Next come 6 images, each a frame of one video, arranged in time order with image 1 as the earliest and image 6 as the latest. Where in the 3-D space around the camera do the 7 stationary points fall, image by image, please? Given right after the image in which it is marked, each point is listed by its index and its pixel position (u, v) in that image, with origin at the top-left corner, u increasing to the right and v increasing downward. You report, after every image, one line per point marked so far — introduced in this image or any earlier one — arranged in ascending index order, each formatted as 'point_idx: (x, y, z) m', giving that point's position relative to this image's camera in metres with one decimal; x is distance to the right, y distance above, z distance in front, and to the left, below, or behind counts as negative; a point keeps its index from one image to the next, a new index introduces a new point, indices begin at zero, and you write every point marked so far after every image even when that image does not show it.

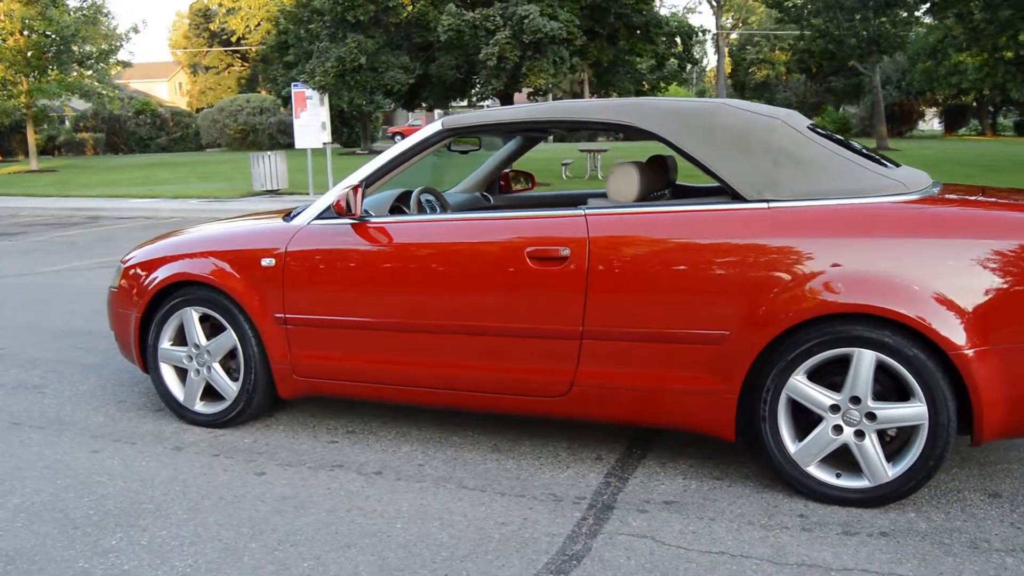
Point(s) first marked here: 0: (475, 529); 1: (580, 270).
0: (-0.1, -0.9, +3.3) m
1: (+0.3, +0.1, +3.7) m
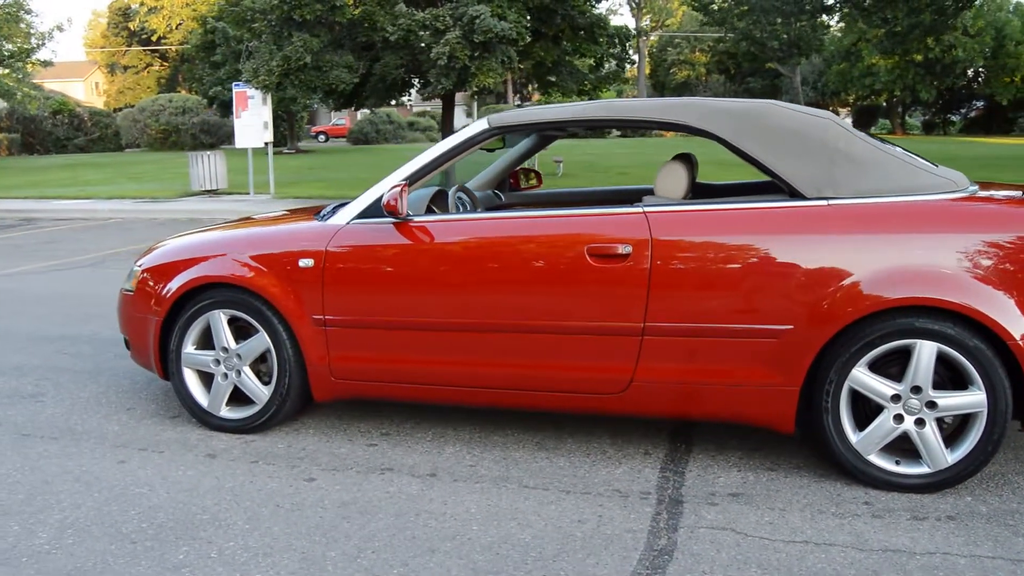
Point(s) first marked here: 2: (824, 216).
0: (+0.2, -0.9, +3.3) m
1: (+0.5, +0.1, +3.7) m
2: (+1.2, +0.3, +3.6) m
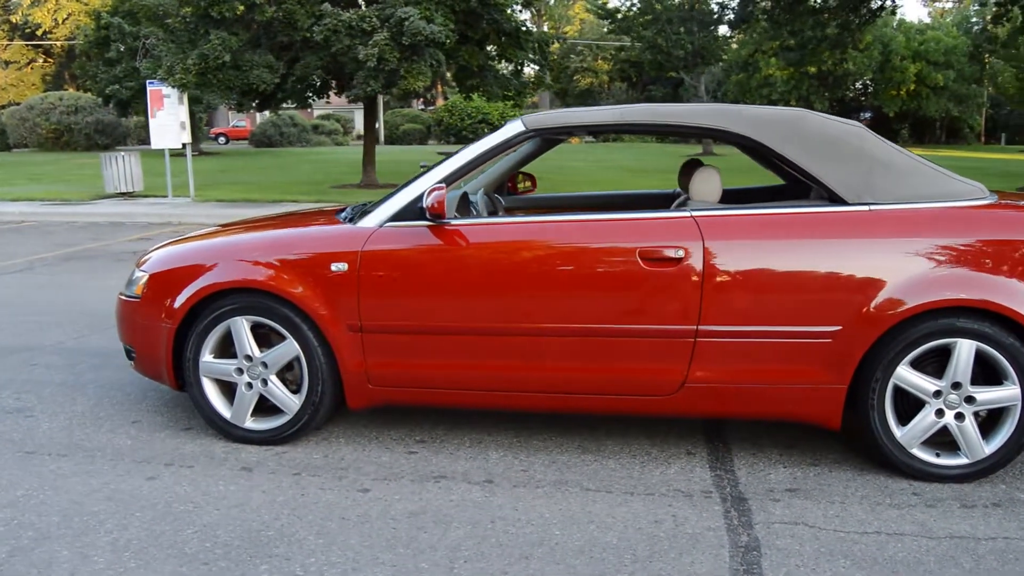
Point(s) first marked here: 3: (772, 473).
0: (+0.4, -0.9, +3.3) m
1: (+0.7, +0.1, +3.7) m
2: (+1.4, +0.3, +3.7) m
3: (+1.1, -0.8, +3.8) m
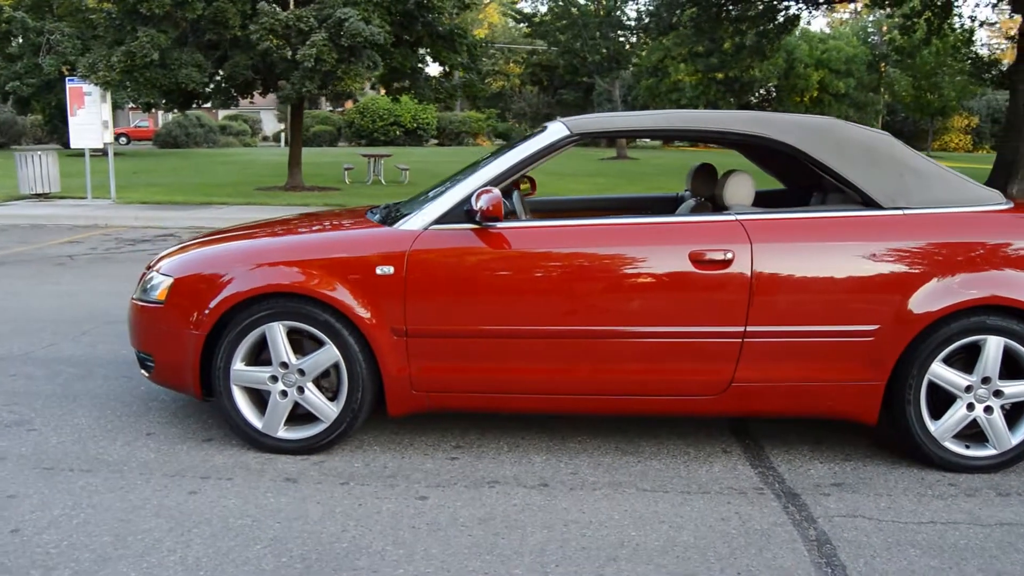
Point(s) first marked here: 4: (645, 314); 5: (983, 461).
0: (+0.7, -0.9, +3.4) m
1: (+1.0, +0.1, +3.8) m
2: (+1.7, +0.3, +3.9) m
3: (+1.3, -0.8, +4.0) m
4: (+0.6, -0.1, +3.9) m
5: (+2.0, -0.7, +3.9) m
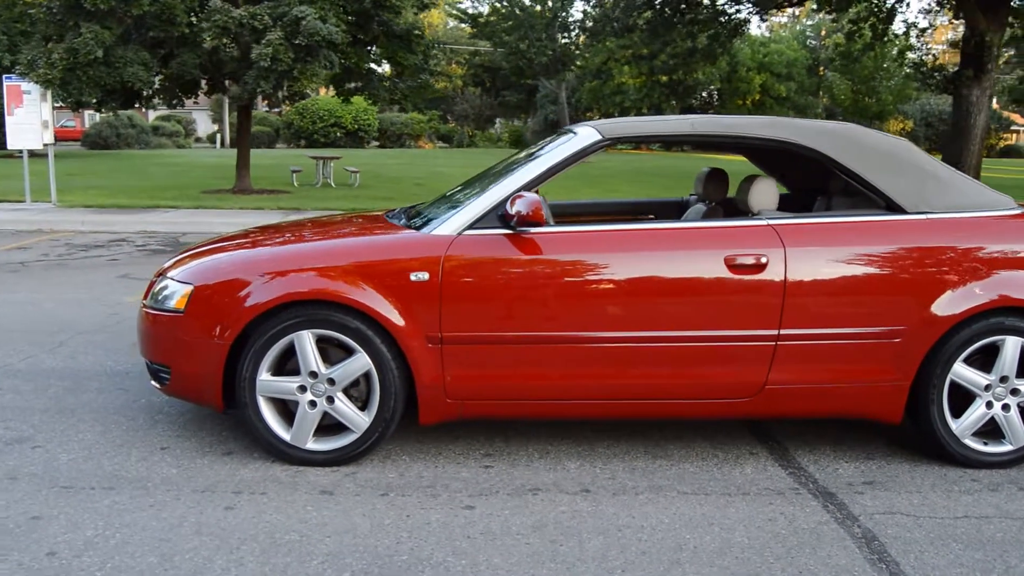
0: (+0.9, -0.9, +3.4) m
1: (+1.1, +0.1, +3.9) m
2: (+1.8, +0.3, +4.0) m
3: (+1.4, -0.8, +4.0) m
4: (+0.7, -0.1, +3.9) m
5: (+2.1, -0.7, +4.0) m
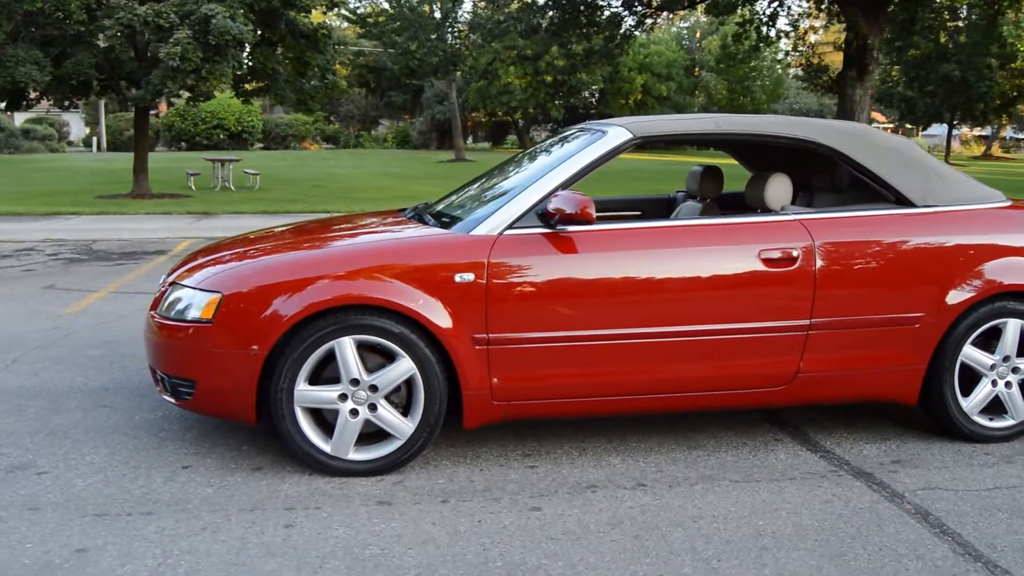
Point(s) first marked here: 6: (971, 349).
0: (+1.2, -0.9, +3.5) m
1: (+1.3, +0.1, +4.0) m
2: (+1.9, +0.3, +4.2) m
3: (+1.6, -0.7, +4.2) m
4: (+0.9, -0.1, +4.0) m
5: (+2.3, -0.7, +4.3) m
6: (+2.1, -0.3, +4.2) m
